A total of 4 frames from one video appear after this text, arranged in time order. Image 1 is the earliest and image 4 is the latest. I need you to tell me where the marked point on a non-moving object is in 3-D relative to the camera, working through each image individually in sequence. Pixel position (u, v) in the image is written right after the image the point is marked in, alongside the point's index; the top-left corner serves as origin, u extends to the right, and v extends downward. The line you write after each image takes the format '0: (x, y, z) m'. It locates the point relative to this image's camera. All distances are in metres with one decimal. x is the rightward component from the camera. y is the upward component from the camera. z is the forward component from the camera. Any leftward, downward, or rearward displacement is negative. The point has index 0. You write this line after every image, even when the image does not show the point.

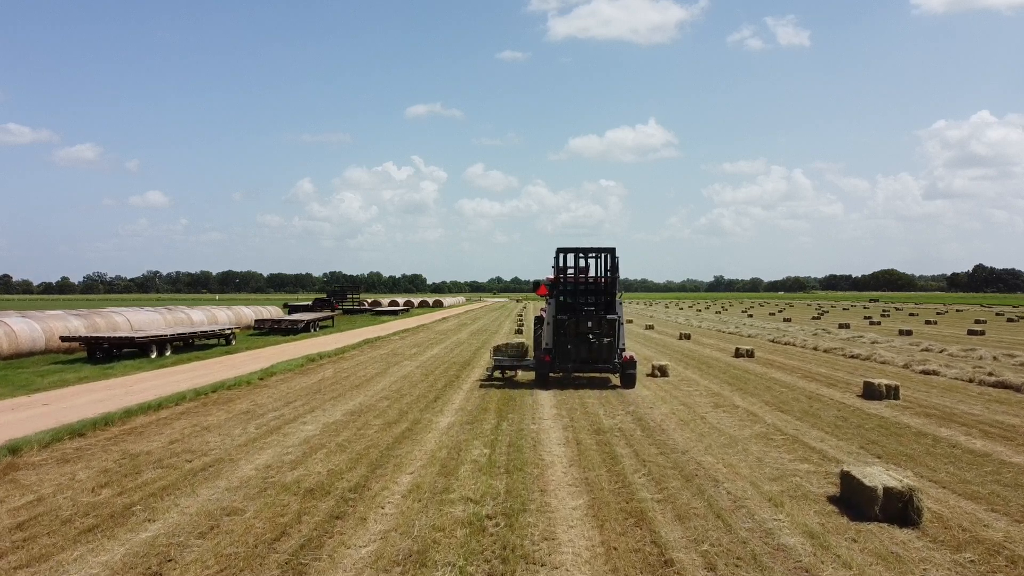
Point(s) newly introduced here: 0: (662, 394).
0: (+3.5, -2.5, +13.7) m
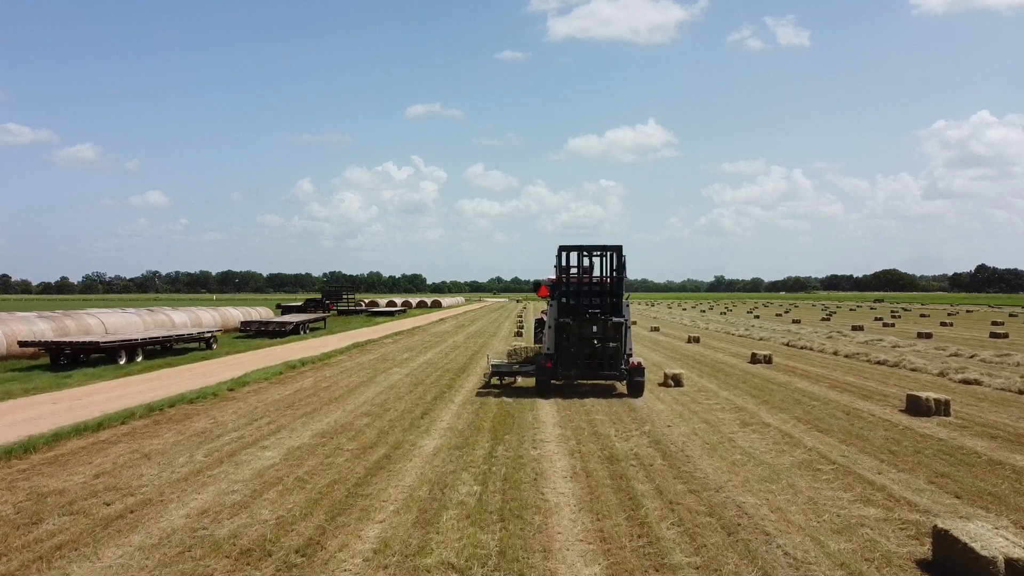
0: (+3.4, -2.5, +12.2) m
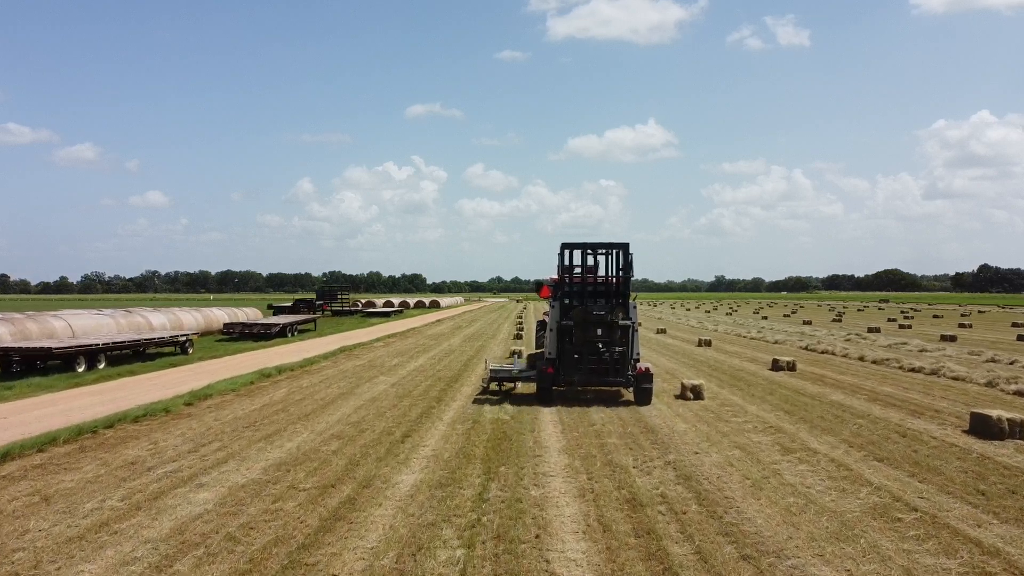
0: (+3.4, -2.5, +10.4) m
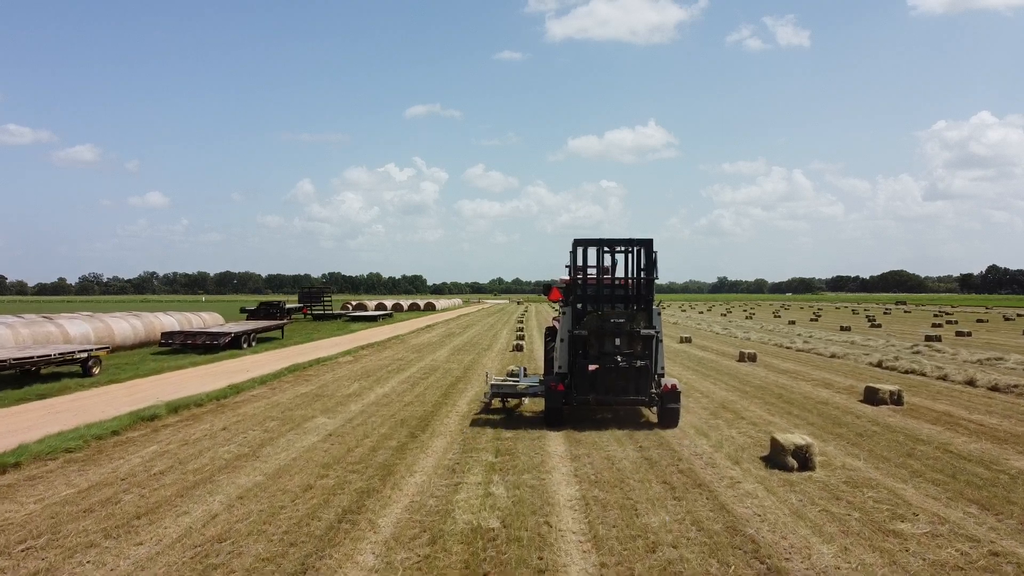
0: (+3.3, -2.5, +5.4) m
